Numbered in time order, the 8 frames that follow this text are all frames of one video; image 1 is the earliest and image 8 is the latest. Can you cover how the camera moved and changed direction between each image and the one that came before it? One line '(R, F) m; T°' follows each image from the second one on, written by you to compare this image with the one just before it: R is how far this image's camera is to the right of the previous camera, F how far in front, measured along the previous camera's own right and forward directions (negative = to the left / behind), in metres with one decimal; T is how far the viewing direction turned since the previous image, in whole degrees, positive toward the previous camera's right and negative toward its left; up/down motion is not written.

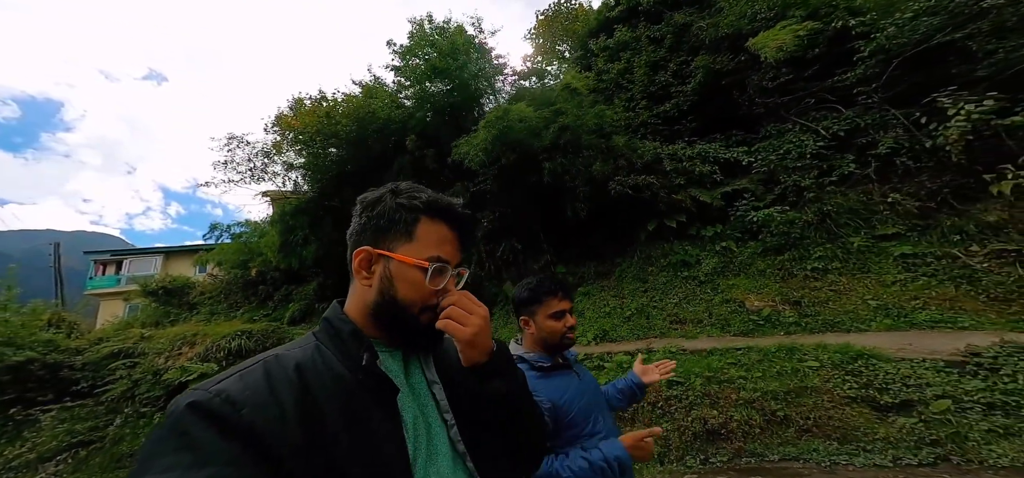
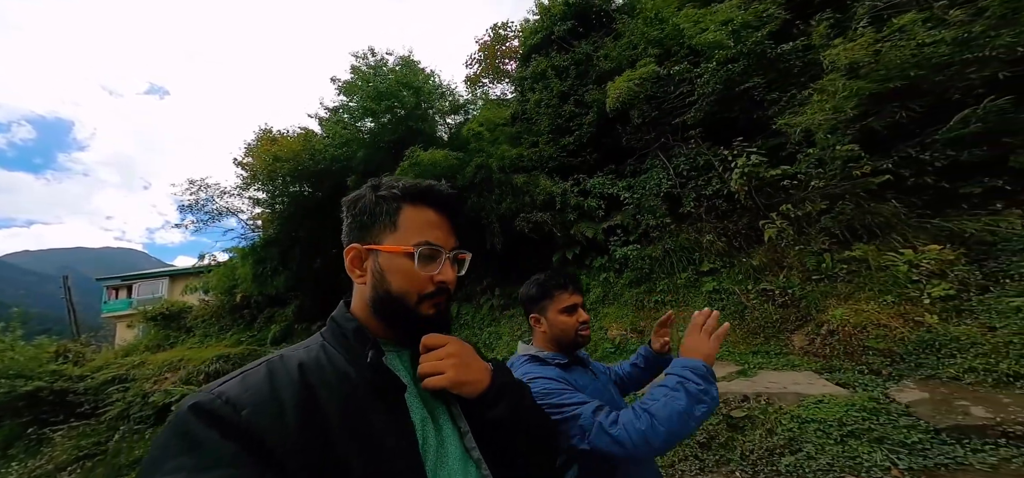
(+2.2, -0.8) m; -2°
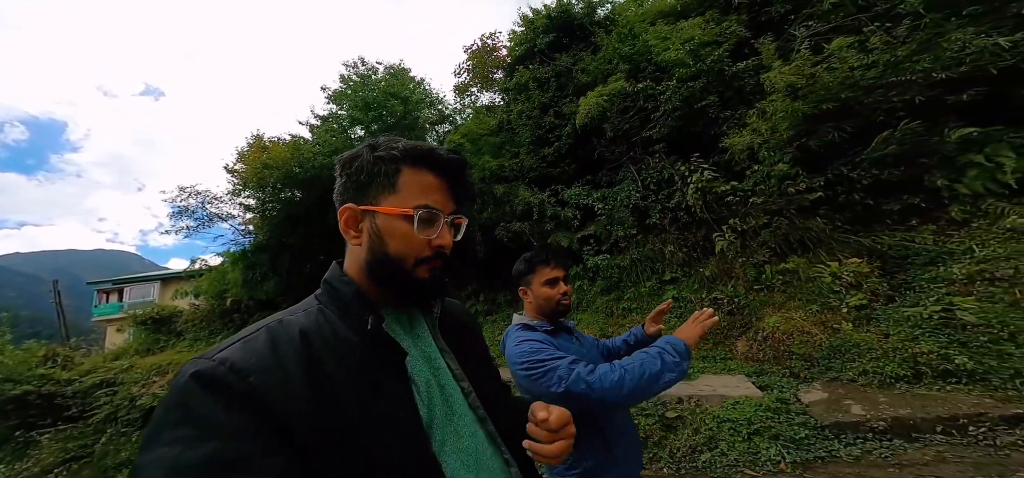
(+0.4, -0.3) m; +1°
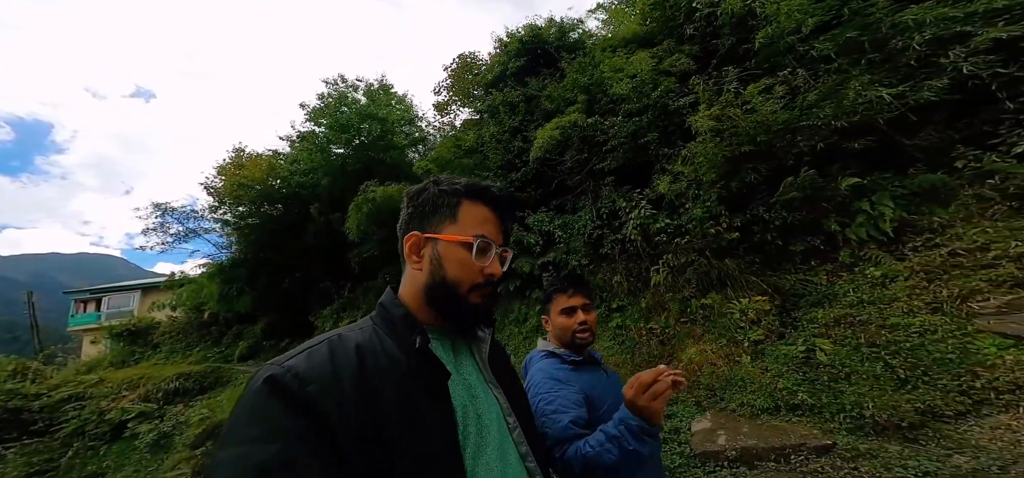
(+0.7, -0.3) m; +1°
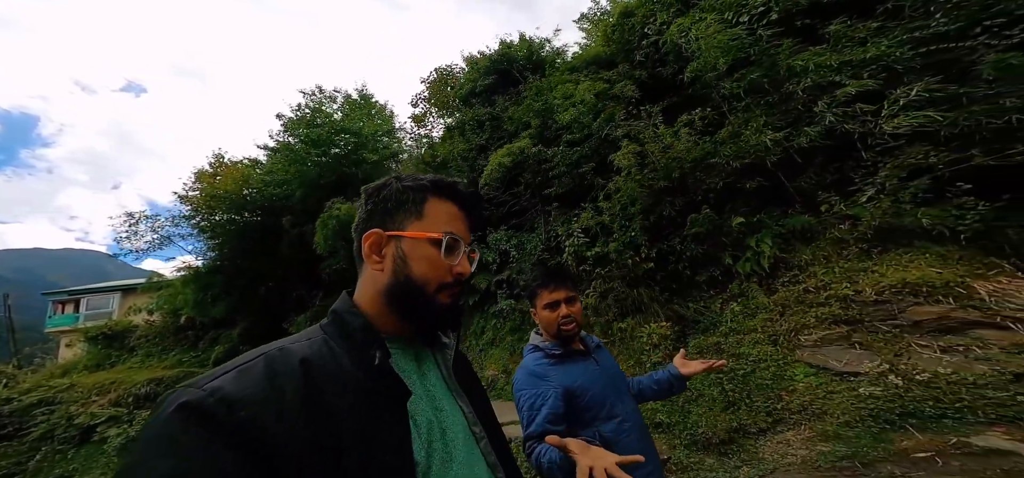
(+0.8, -0.4) m; +1°
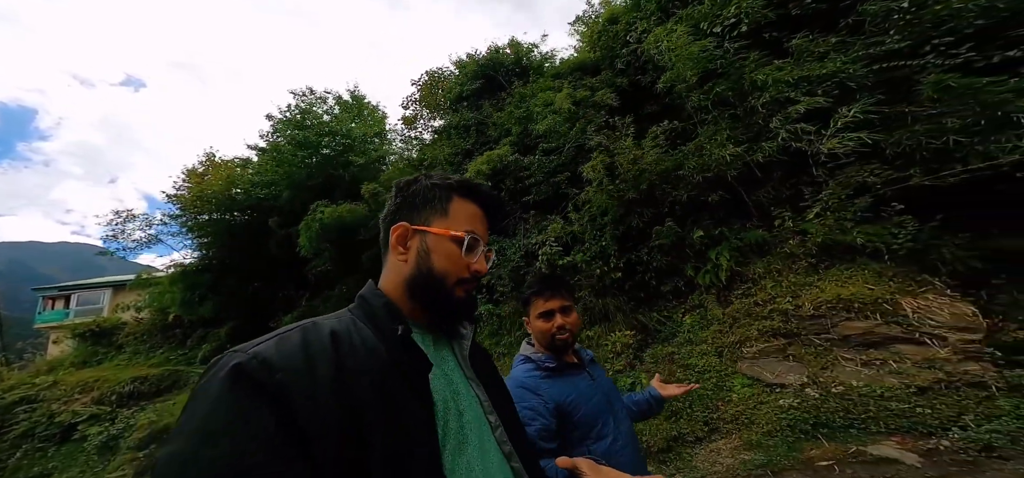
(+0.4, -0.1) m; 0°
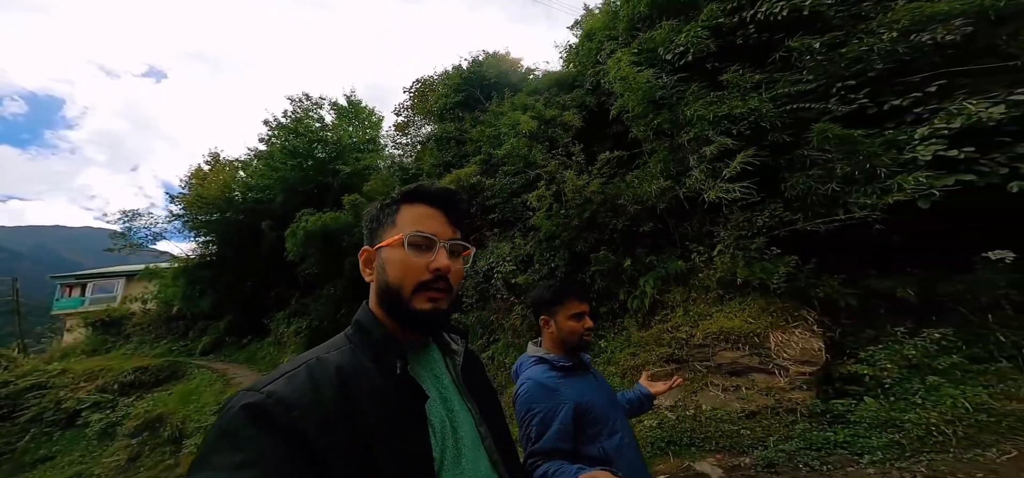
(+0.9, -0.4) m; -1°
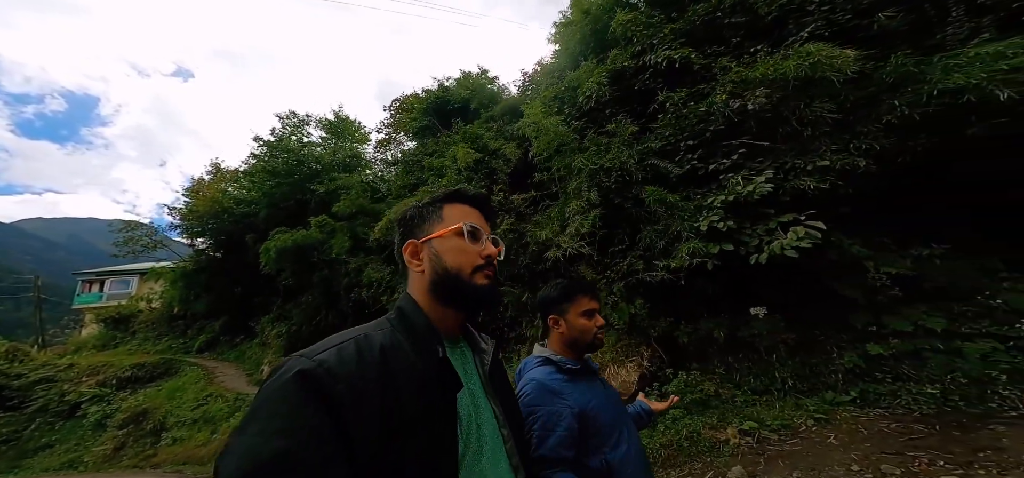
(+1.5, -0.7) m; -2°
